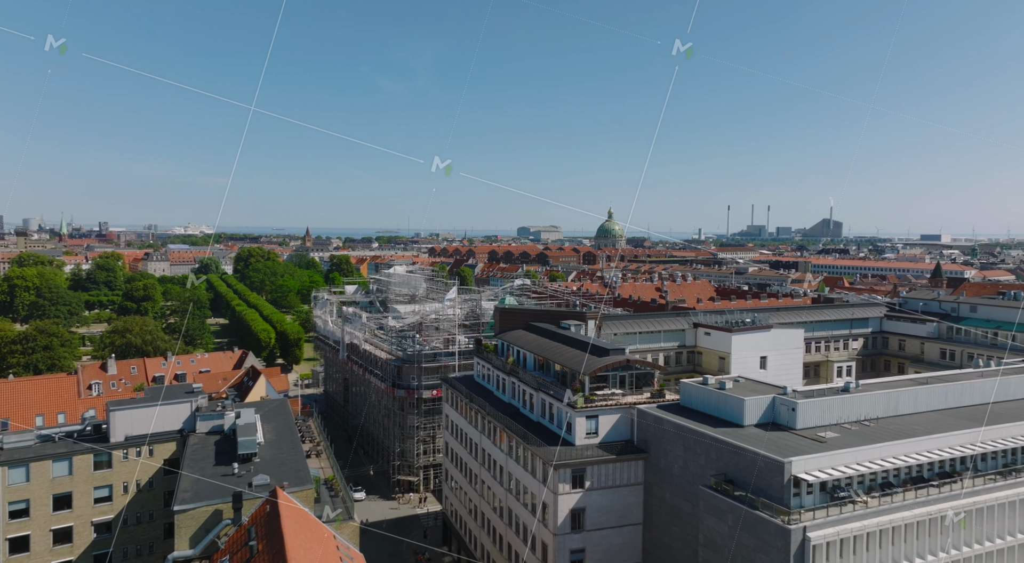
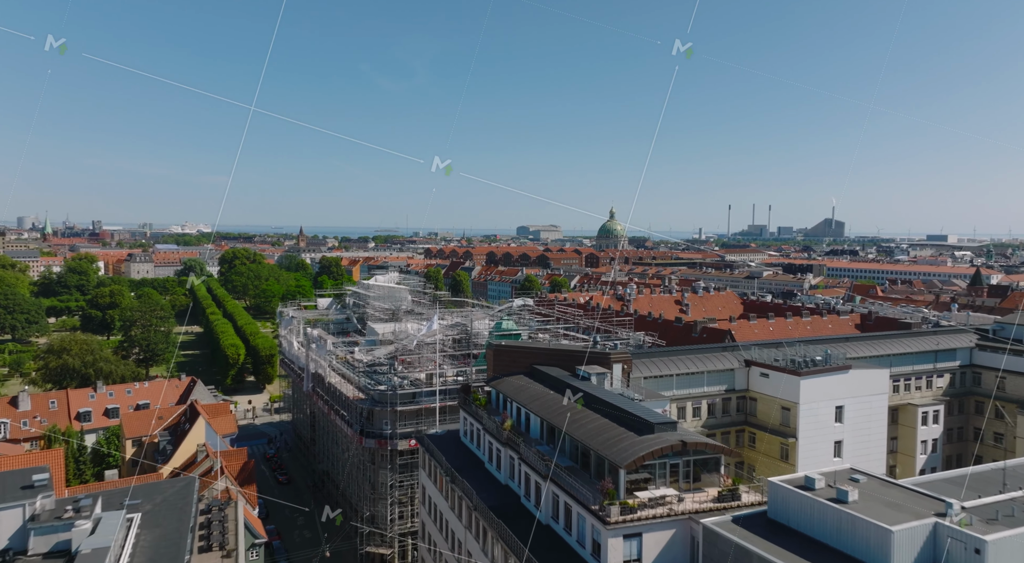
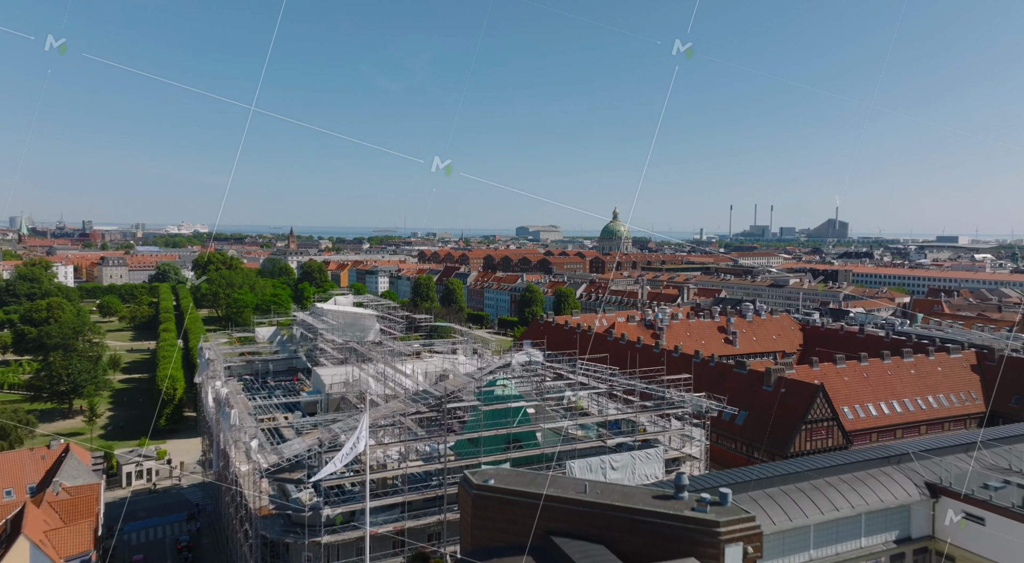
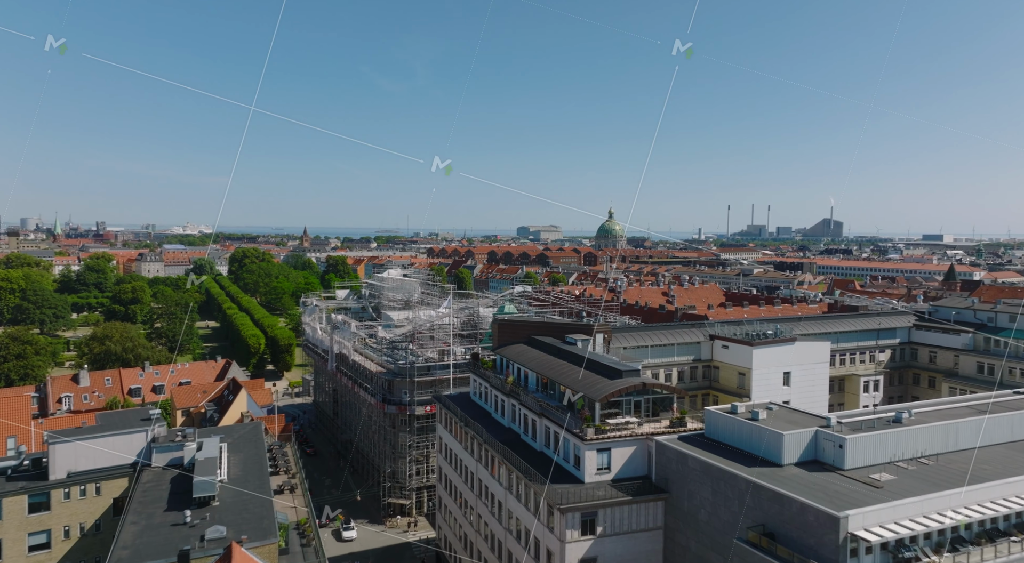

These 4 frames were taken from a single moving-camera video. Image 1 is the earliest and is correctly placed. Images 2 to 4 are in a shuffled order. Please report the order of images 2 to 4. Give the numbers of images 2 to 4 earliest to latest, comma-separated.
4, 2, 3
